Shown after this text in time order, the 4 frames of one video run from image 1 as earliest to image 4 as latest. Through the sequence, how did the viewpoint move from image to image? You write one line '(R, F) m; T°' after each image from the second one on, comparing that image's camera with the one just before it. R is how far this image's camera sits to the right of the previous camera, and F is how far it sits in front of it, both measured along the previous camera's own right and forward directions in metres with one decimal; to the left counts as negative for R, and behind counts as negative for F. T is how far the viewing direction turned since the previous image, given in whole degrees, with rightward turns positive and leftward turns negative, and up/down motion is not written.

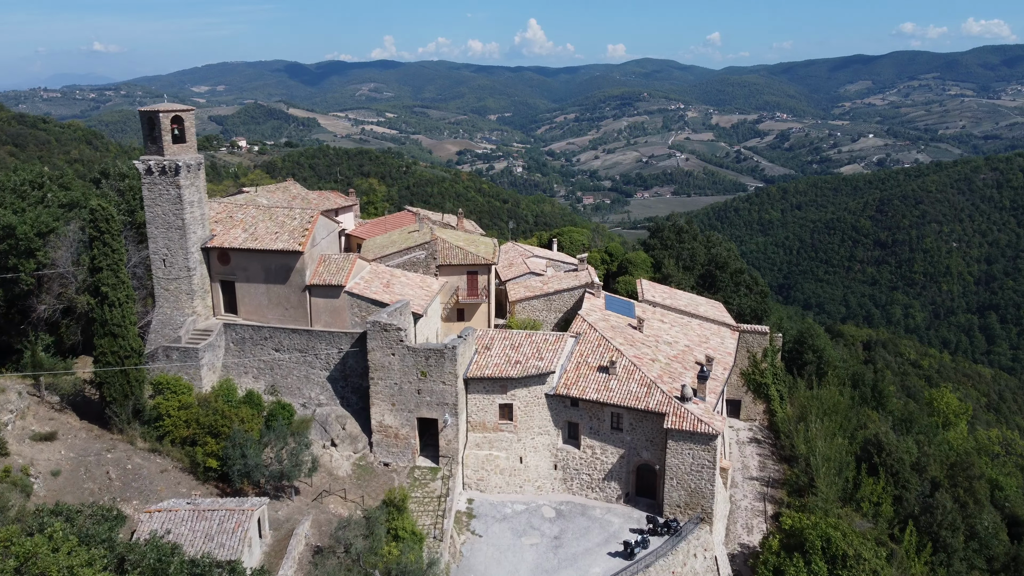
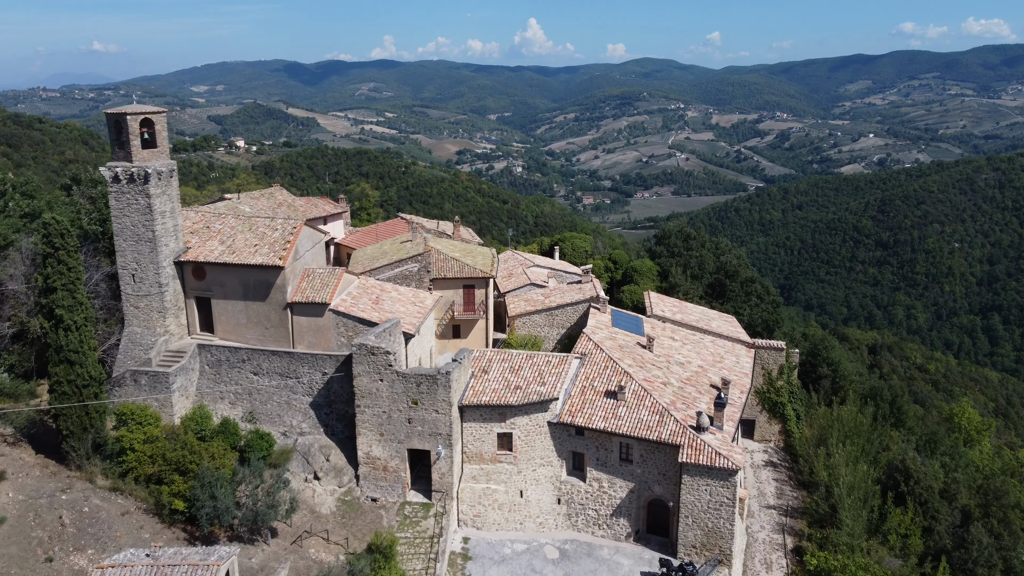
(0.0, +1.7) m; 0°
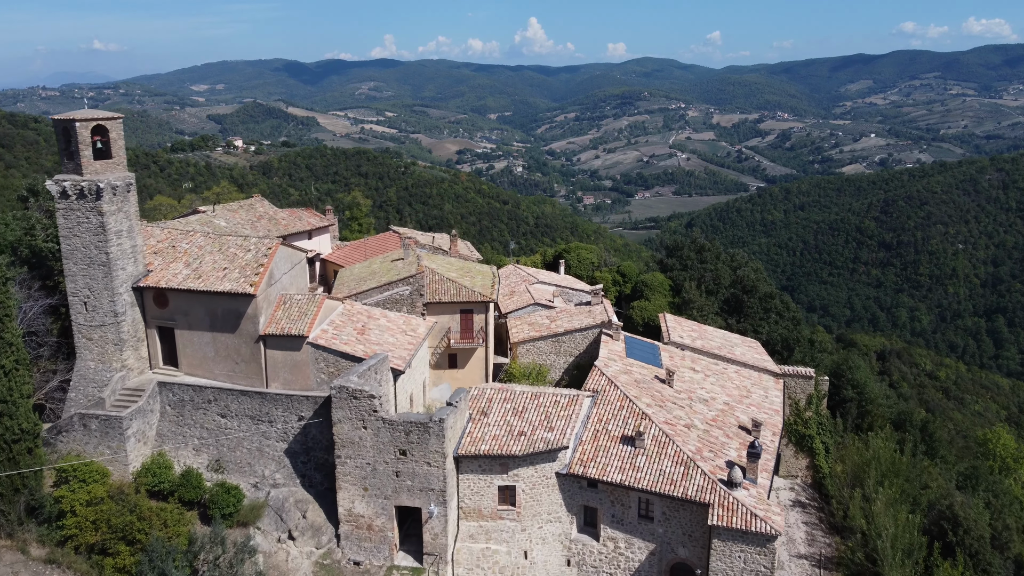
(-0.1, +2.3) m; 0°
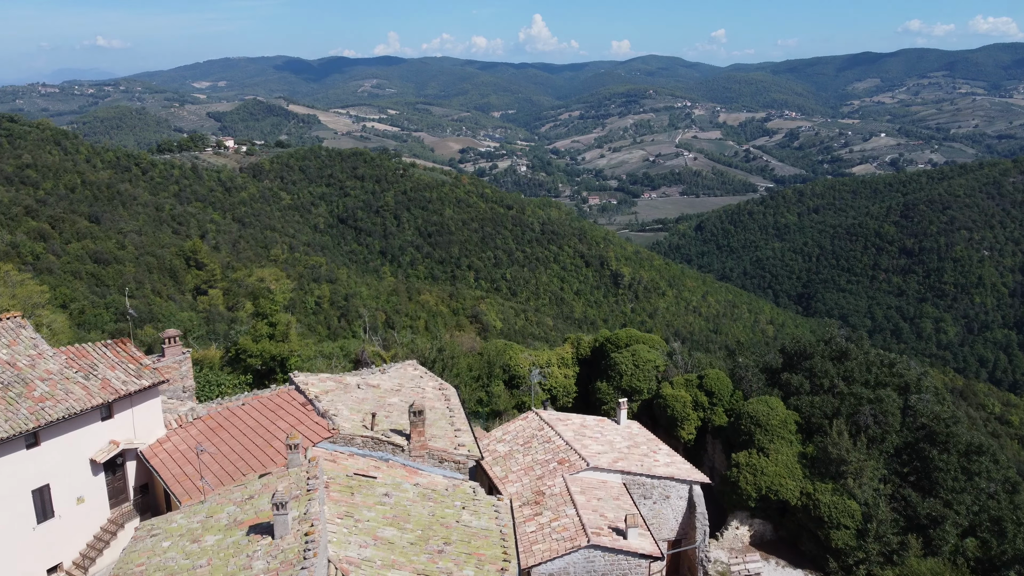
(-0.4, +13.1) m; 0°
